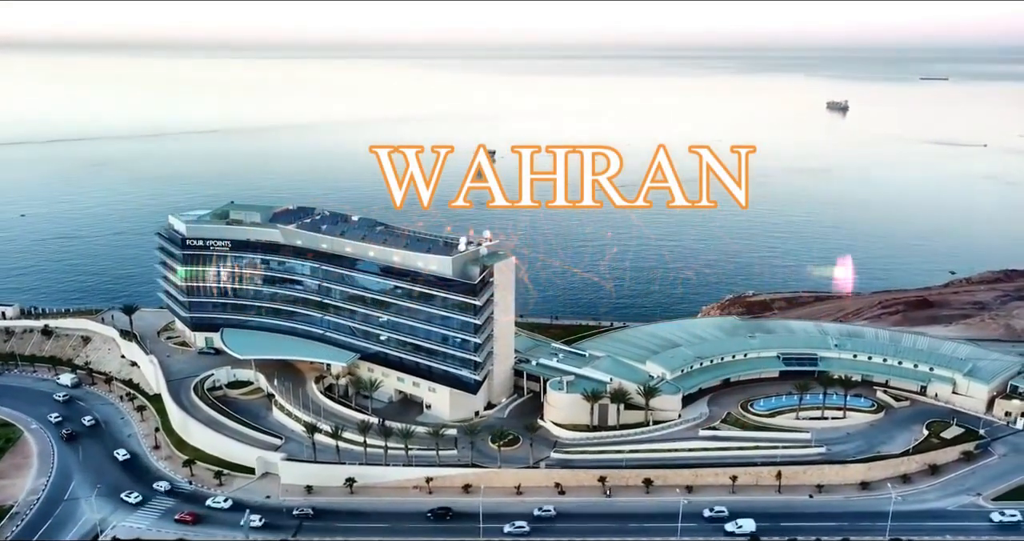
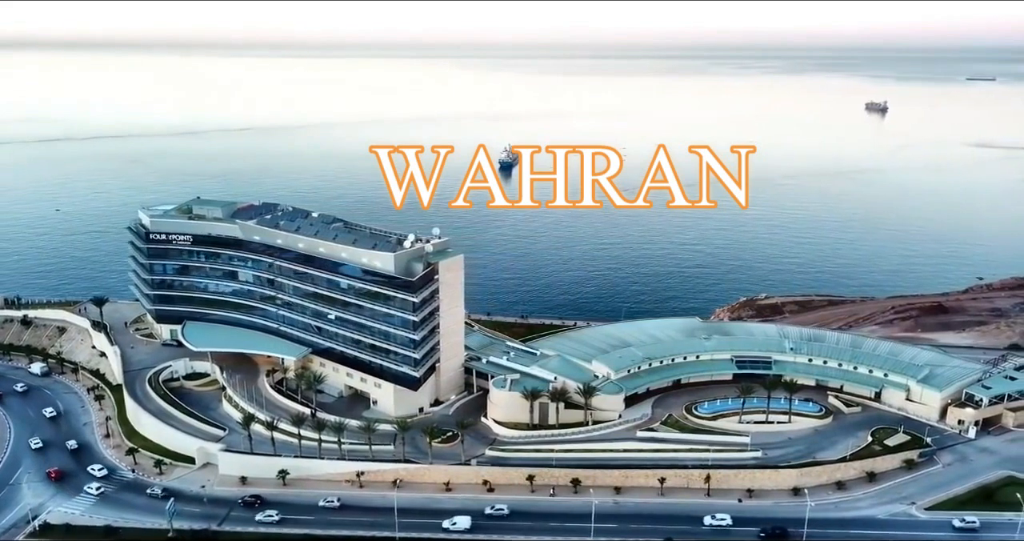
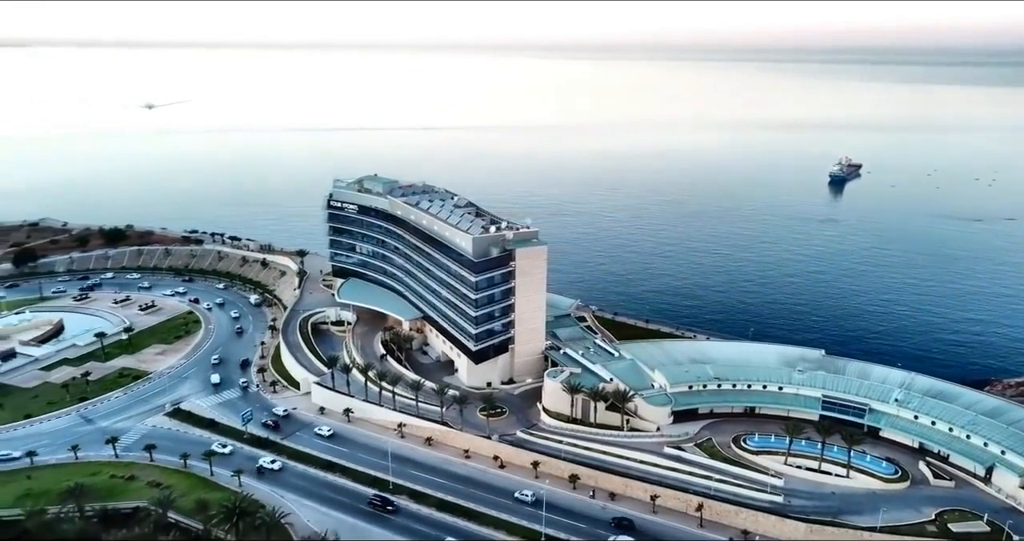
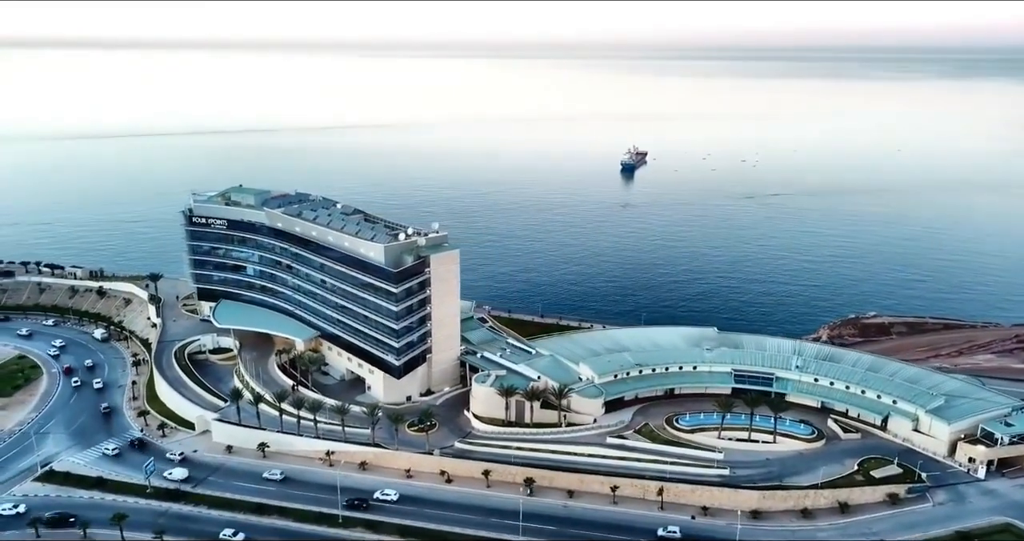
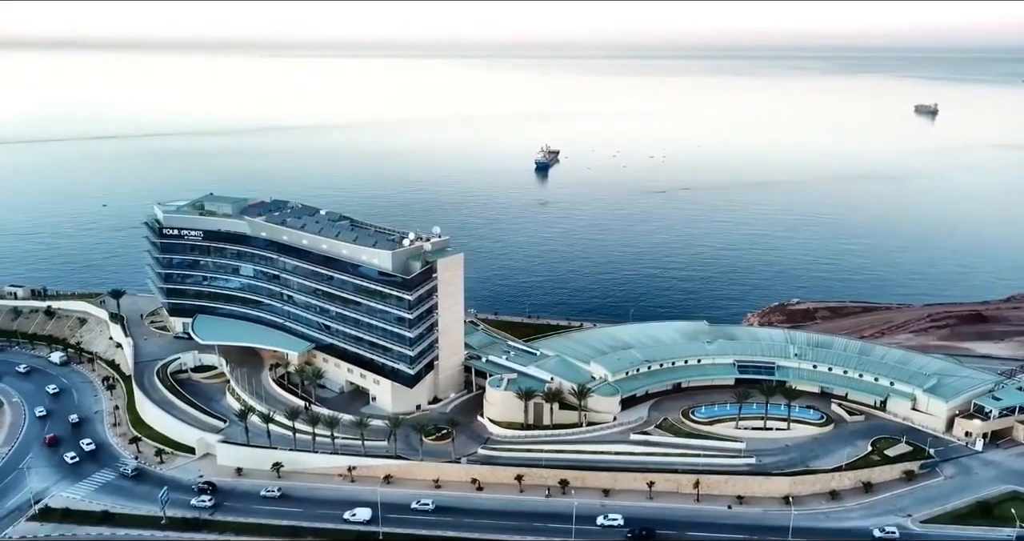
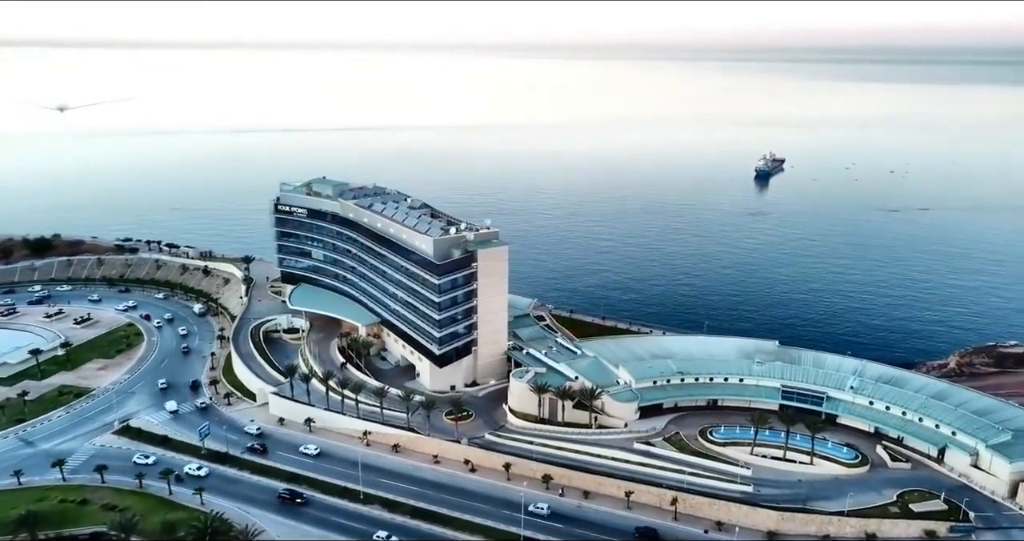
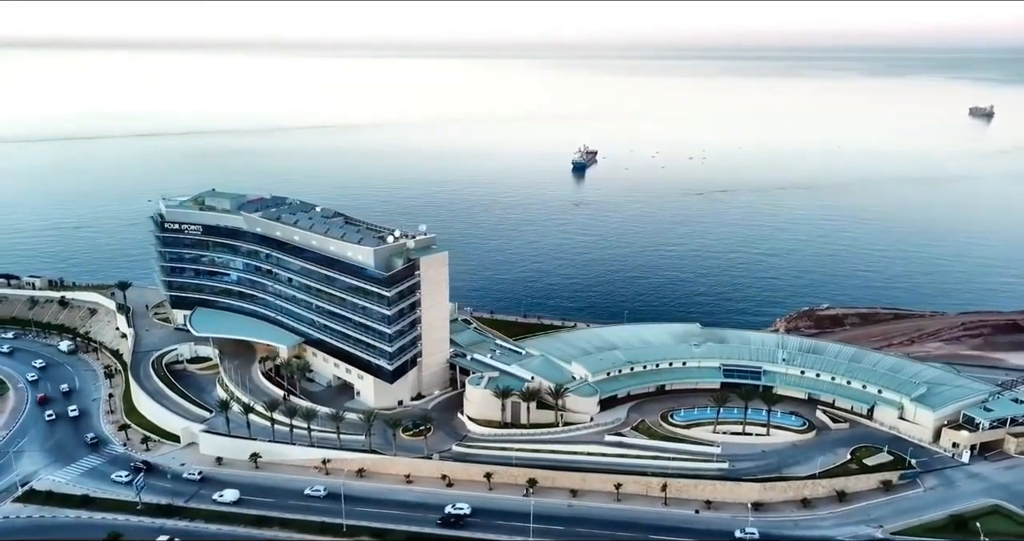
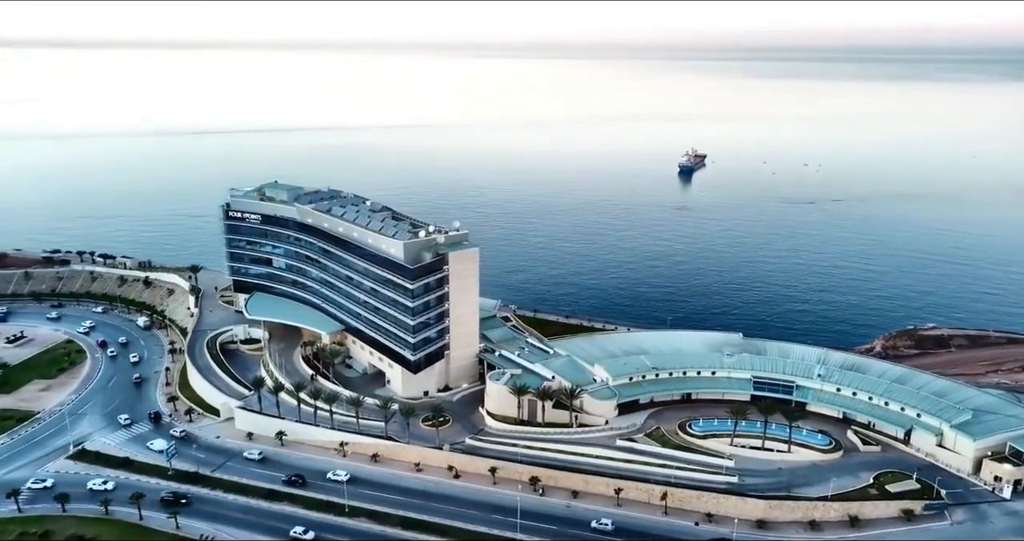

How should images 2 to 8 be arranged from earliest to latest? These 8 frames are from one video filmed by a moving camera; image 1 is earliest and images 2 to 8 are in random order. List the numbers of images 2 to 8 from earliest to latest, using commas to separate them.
2, 5, 7, 4, 8, 6, 3
